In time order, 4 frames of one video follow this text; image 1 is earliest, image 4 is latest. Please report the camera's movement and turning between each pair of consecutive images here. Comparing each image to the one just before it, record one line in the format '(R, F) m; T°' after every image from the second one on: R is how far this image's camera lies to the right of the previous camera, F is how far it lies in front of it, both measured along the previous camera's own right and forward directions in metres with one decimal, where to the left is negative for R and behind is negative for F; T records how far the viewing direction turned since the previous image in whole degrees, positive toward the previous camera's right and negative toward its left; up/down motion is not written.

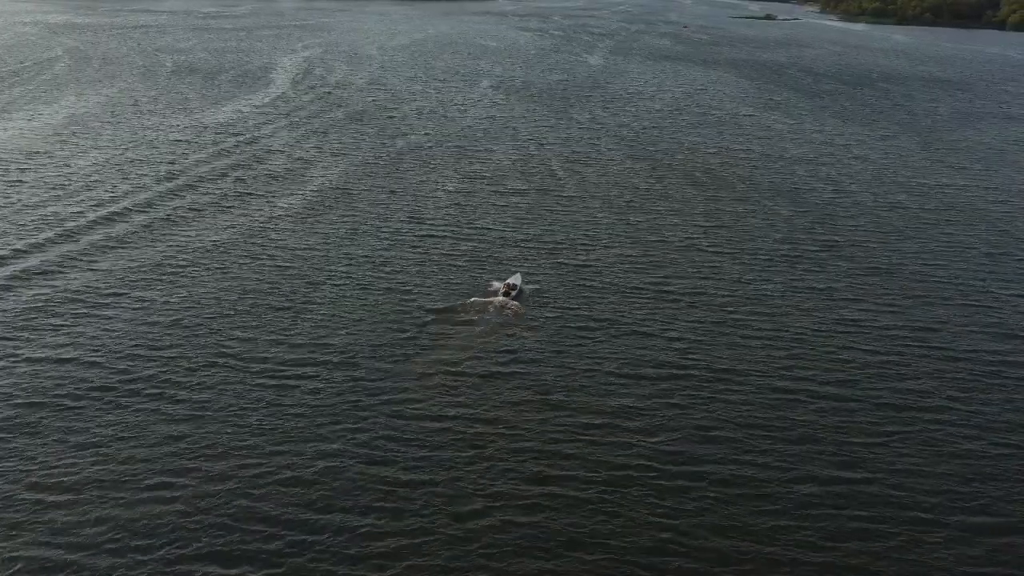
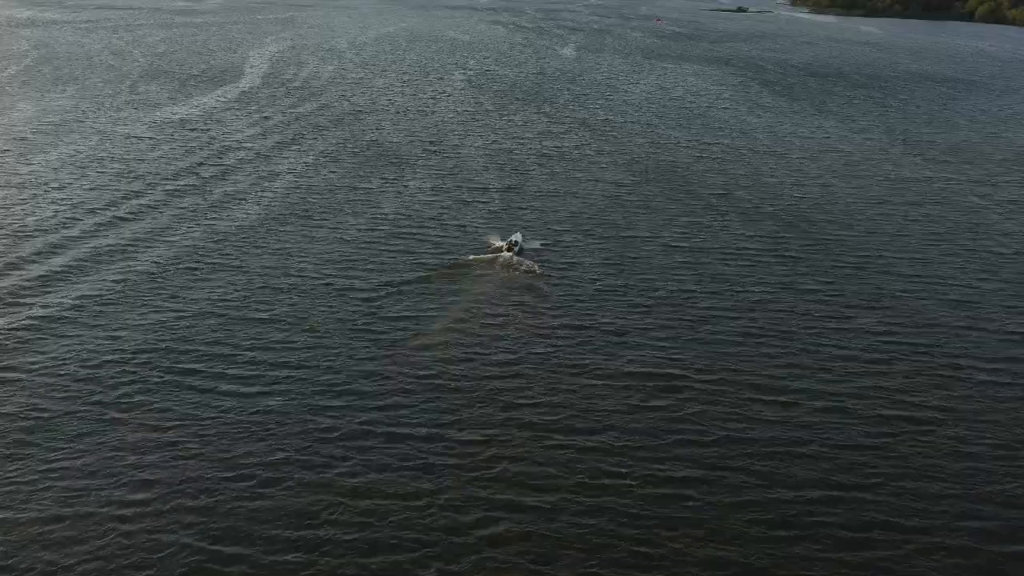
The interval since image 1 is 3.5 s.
(0.0, +0.7) m; +1°
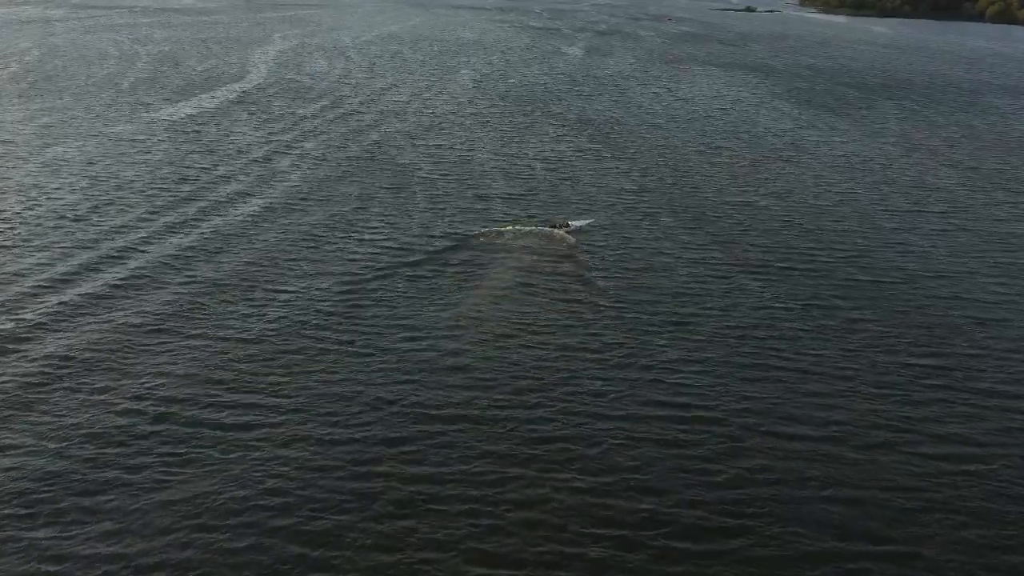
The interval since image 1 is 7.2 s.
(0.0, +1.7) m; 0°
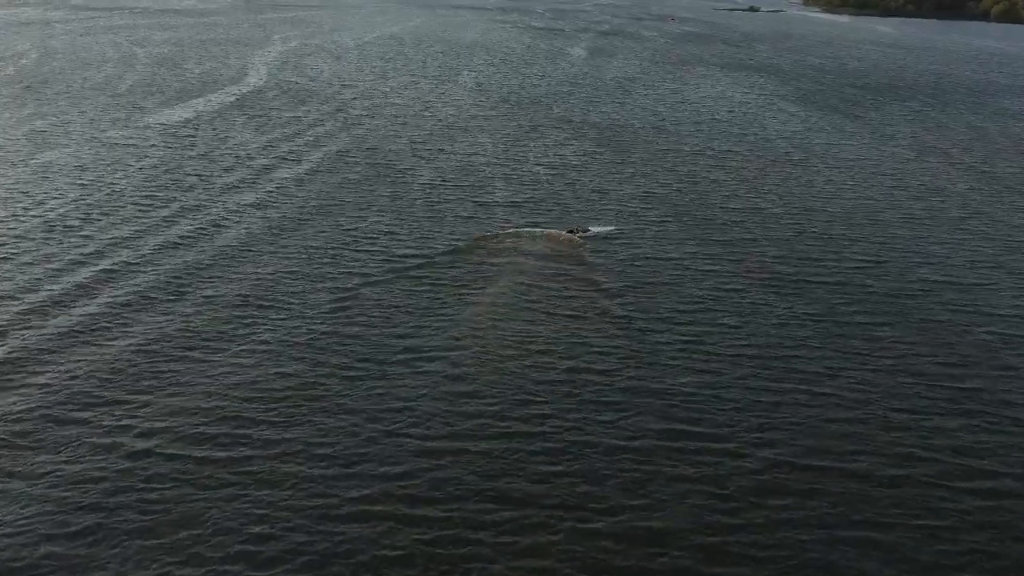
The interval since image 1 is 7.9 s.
(0.0, +1.5) m; 0°
